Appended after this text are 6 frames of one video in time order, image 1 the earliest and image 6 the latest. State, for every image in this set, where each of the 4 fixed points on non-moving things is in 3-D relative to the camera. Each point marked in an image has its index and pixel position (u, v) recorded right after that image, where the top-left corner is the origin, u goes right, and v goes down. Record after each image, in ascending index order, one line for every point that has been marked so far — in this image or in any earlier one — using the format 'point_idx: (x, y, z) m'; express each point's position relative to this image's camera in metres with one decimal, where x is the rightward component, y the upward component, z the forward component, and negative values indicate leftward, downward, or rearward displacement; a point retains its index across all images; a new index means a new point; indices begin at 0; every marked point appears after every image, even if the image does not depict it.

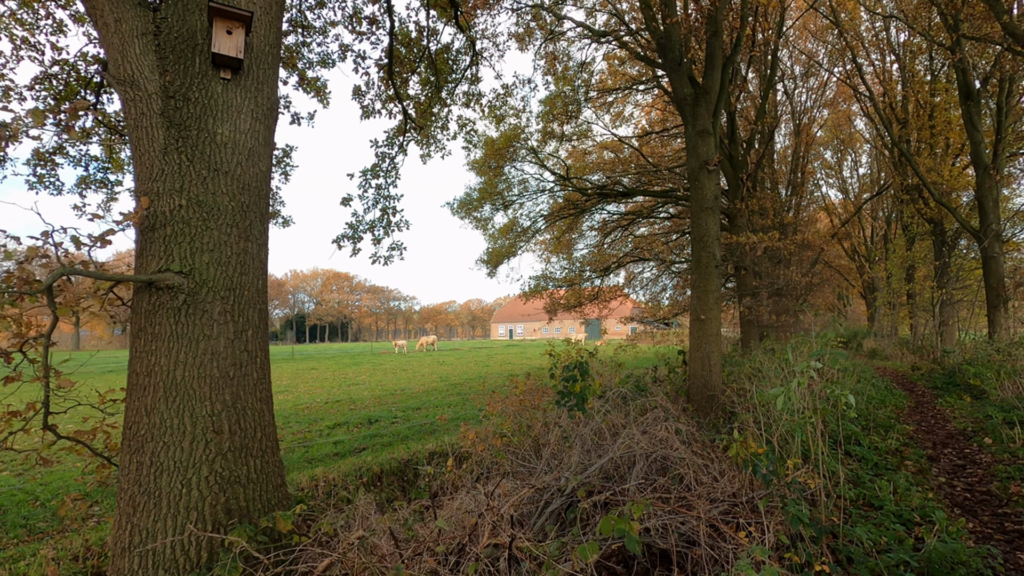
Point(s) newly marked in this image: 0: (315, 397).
0: (-6.1, -3.4, +16.5) m
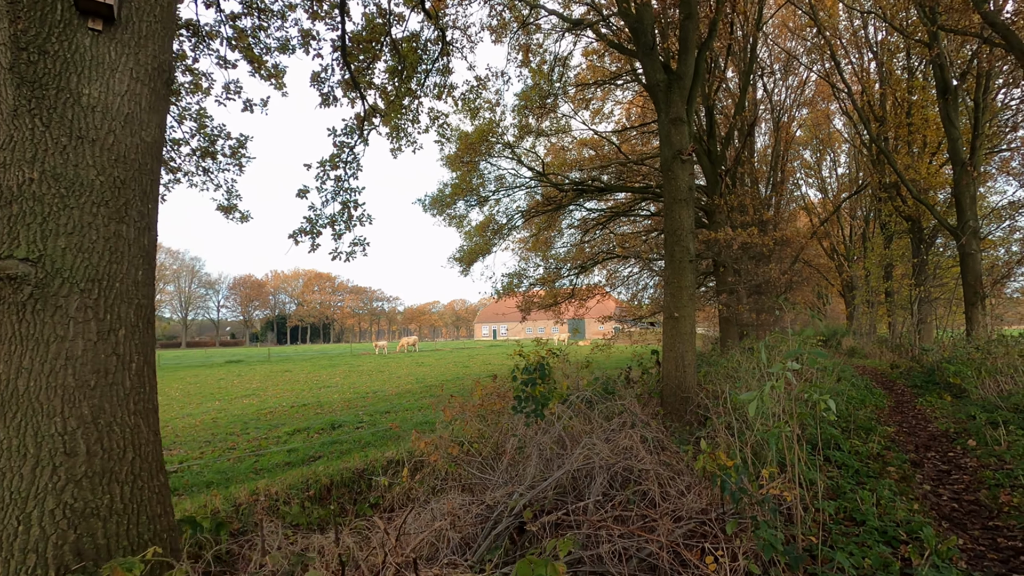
0: (-6.8, -3.4, +15.9) m
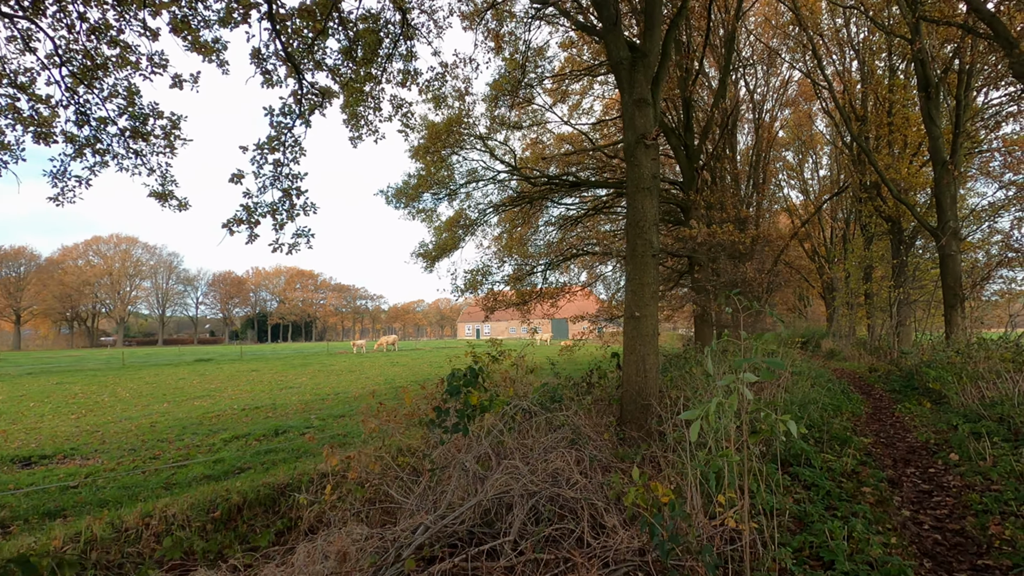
0: (-7.7, -3.2, +15.0) m
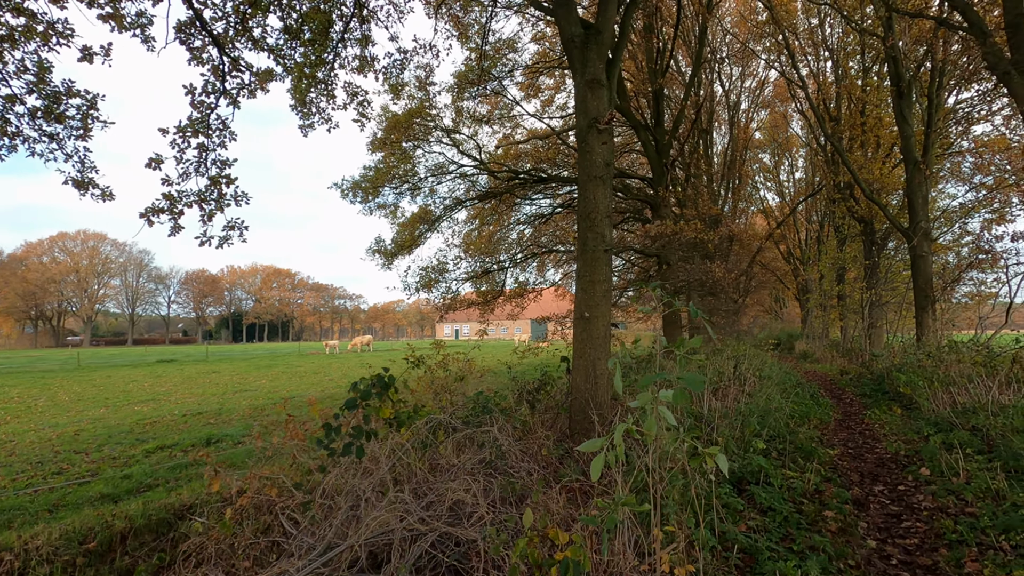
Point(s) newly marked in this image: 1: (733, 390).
0: (-8.7, -3.2, +14.1) m
1: (+2.9, -1.4, +7.1) m
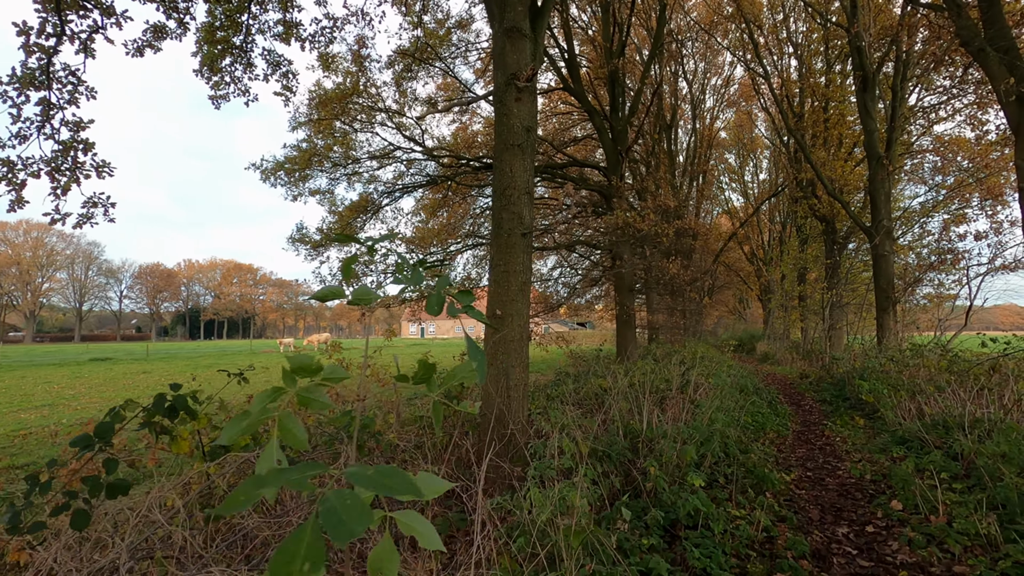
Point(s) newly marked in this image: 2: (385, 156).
0: (-10.2, -3.0, +12.5) m
1: (+1.9, -1.3, +6.1) m
2: (-3.8, +3.8, +15.2) m
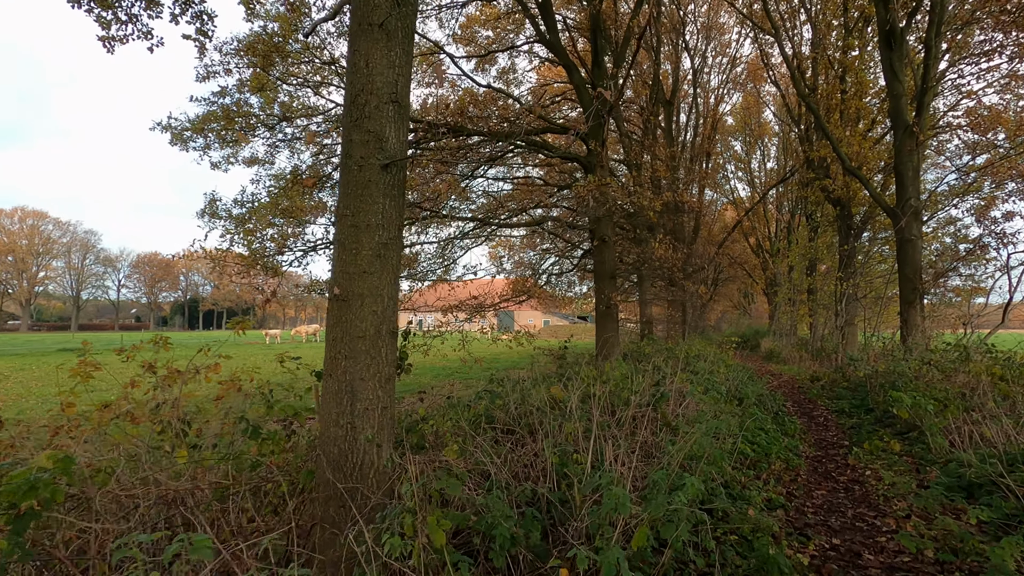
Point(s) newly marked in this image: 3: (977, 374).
0: (-11.0, -2.6, +10.7) m
1: (+1.0, -1.1, +4.2) m
2: (-4.5, +4.1, +13.3) m
3: (+5.9, -1.1, +6.8) m
